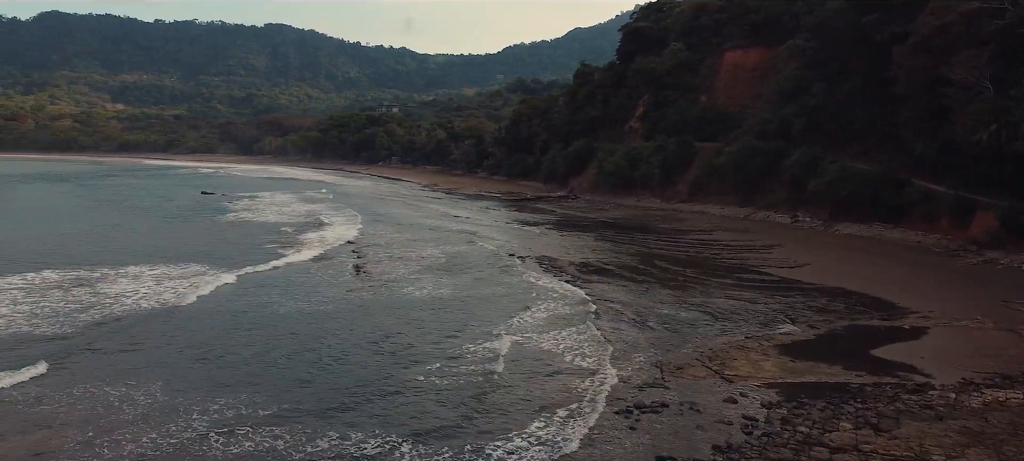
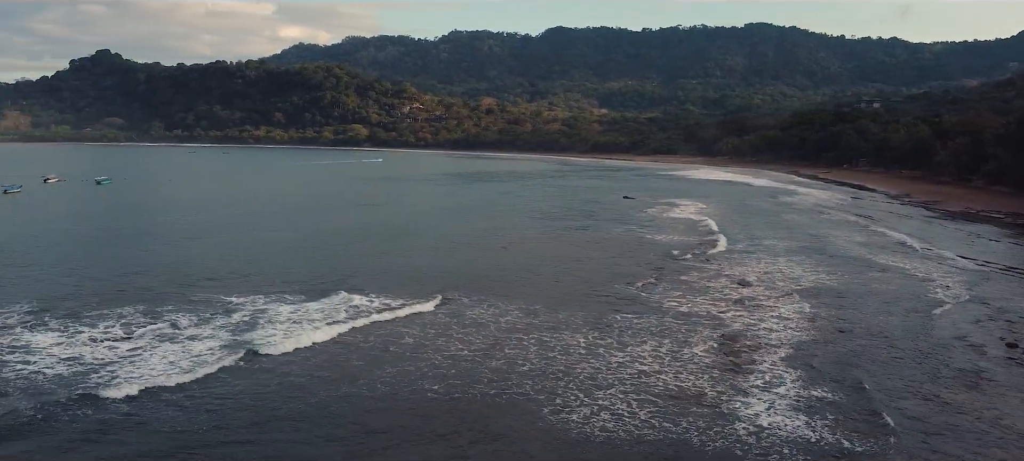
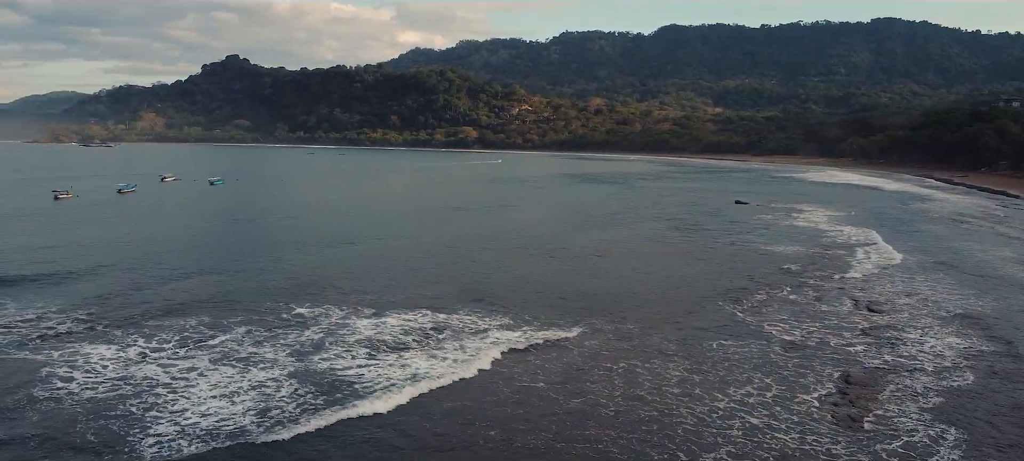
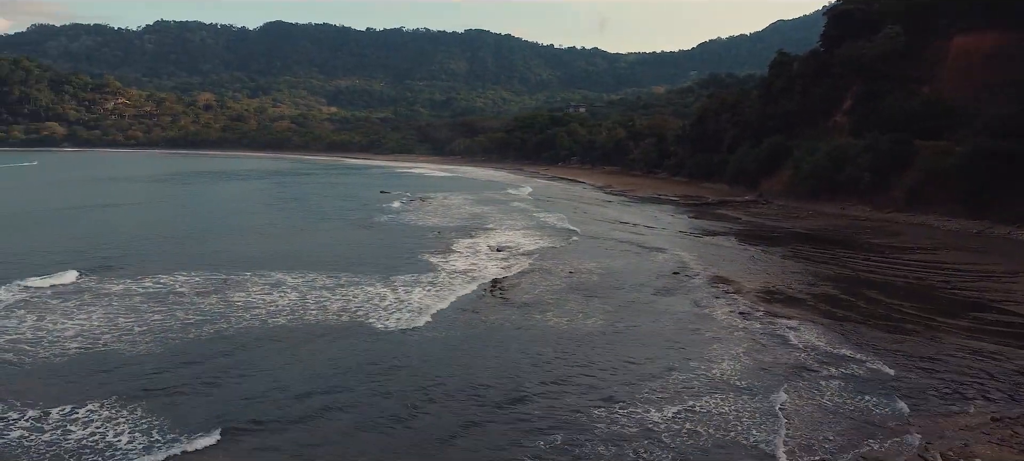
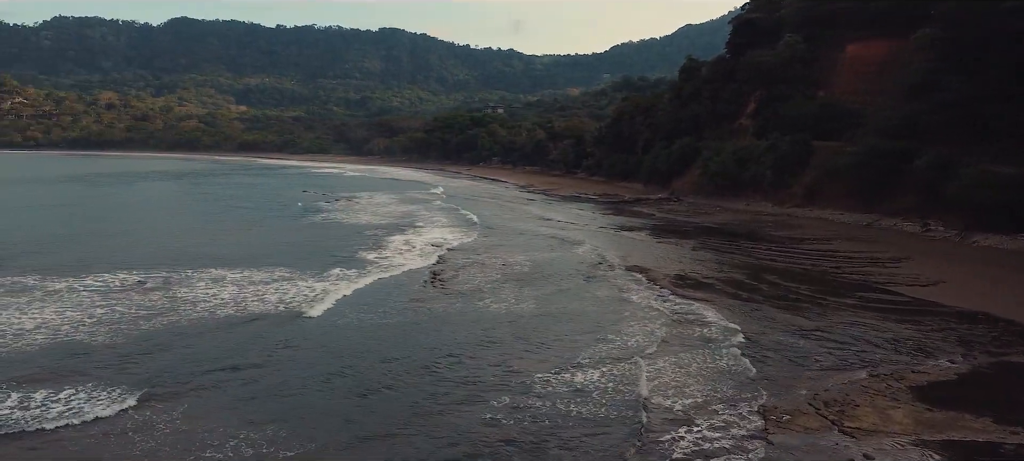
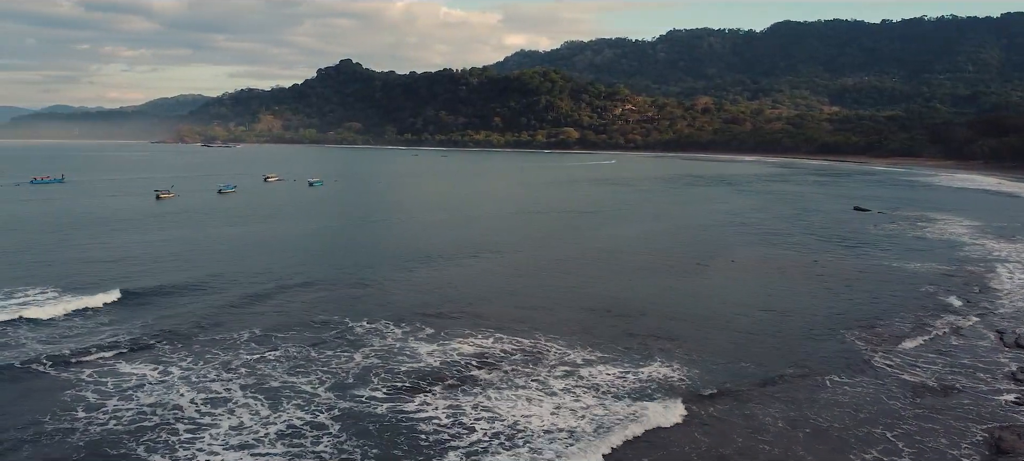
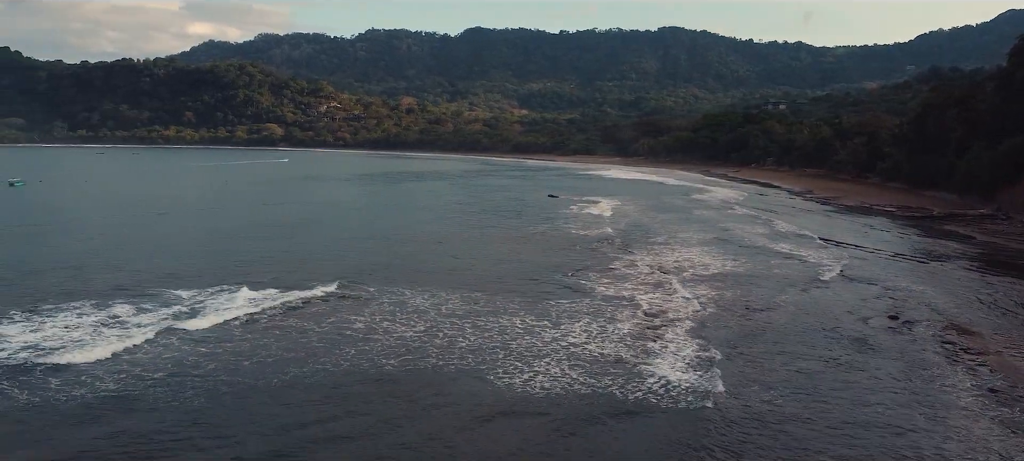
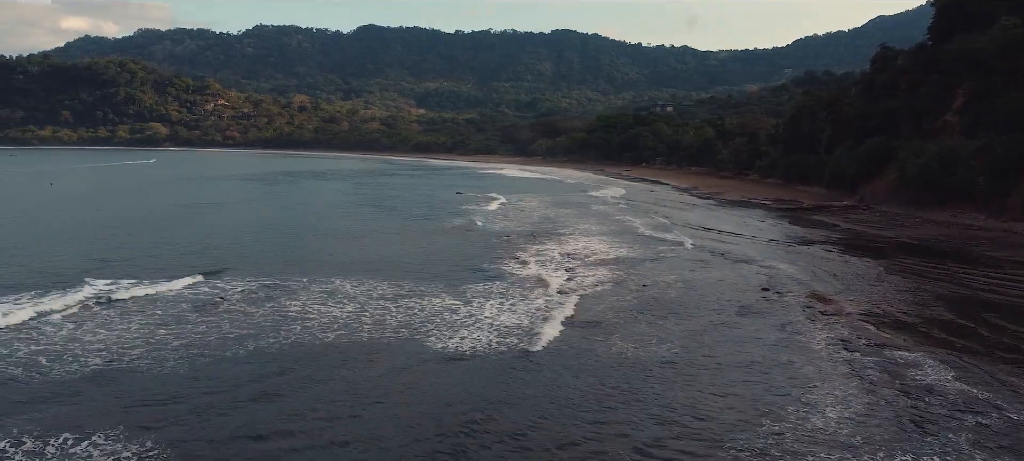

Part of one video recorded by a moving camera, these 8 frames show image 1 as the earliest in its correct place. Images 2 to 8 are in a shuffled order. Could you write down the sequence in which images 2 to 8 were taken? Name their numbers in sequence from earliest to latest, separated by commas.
5, 4, 8, 7, 2, 3, 6
